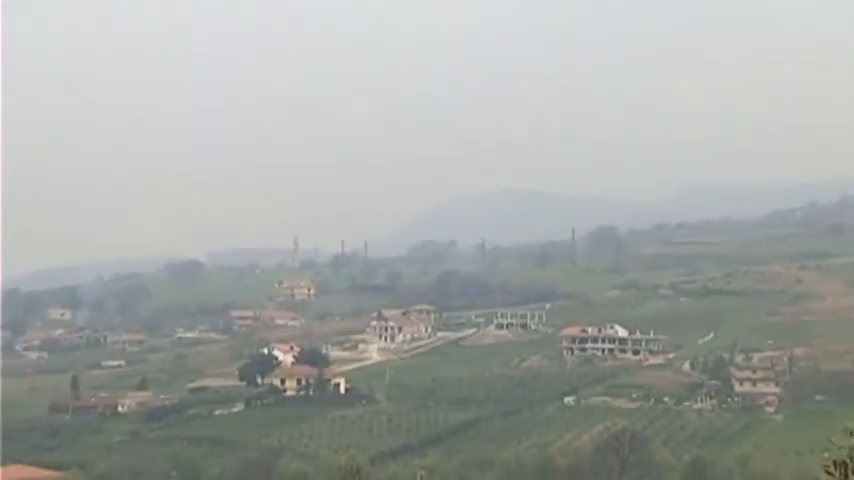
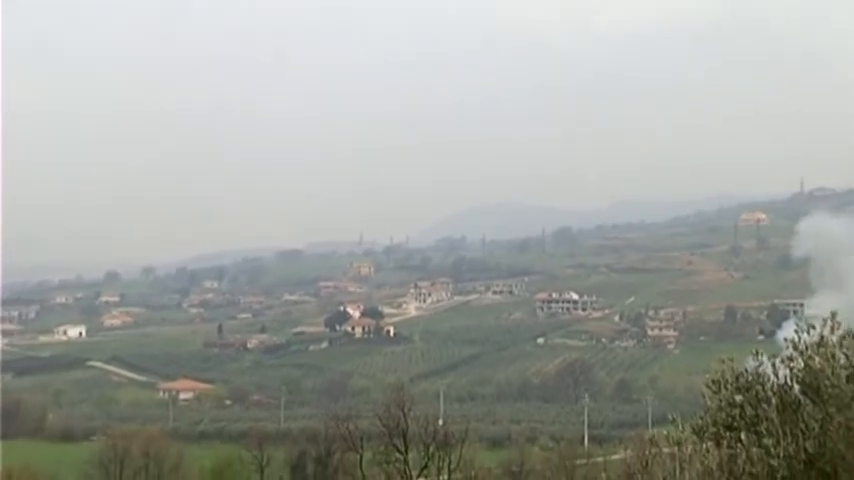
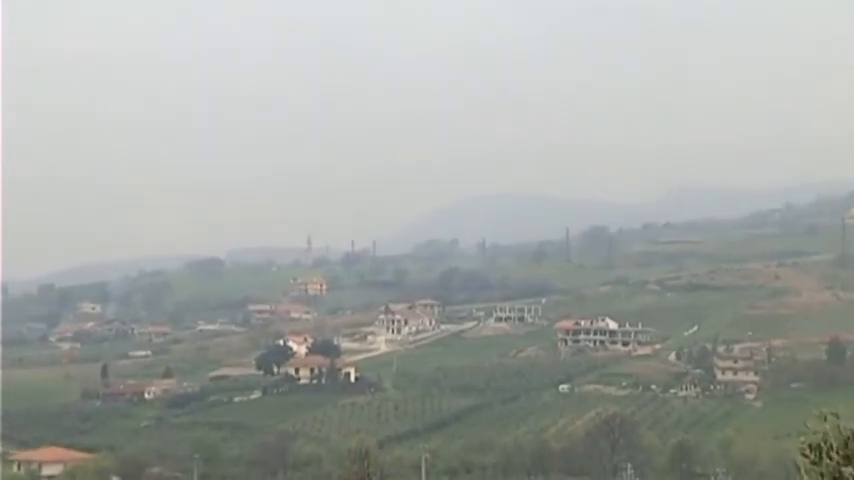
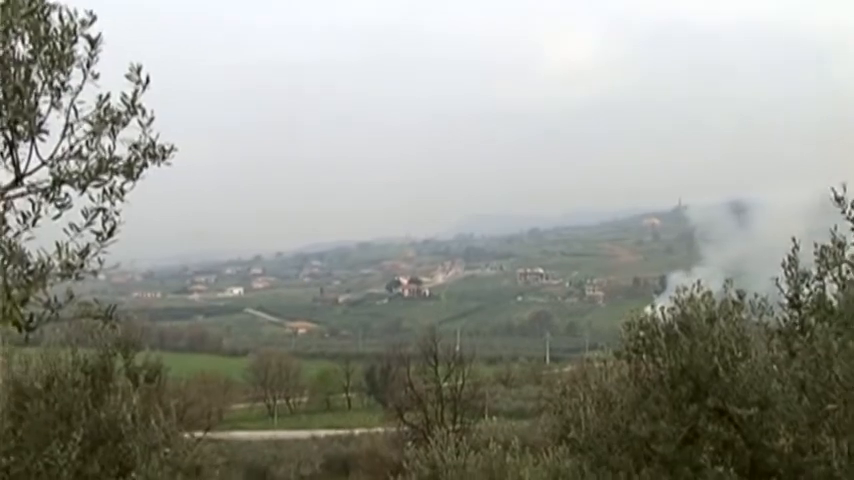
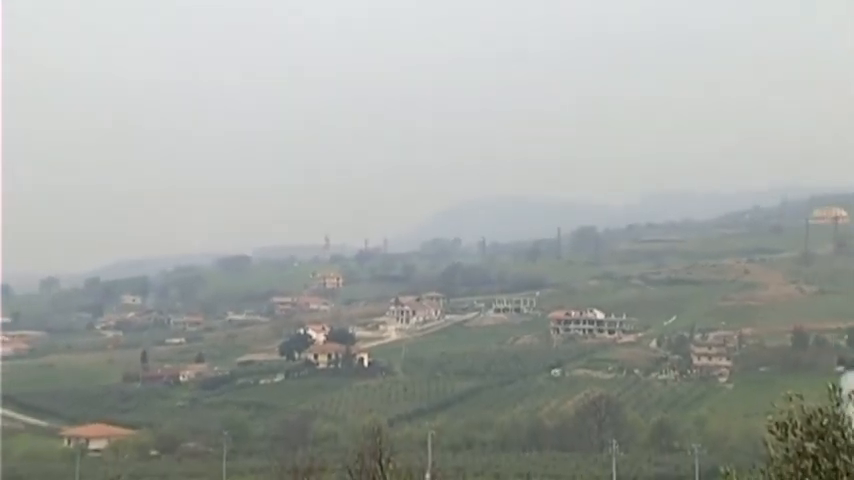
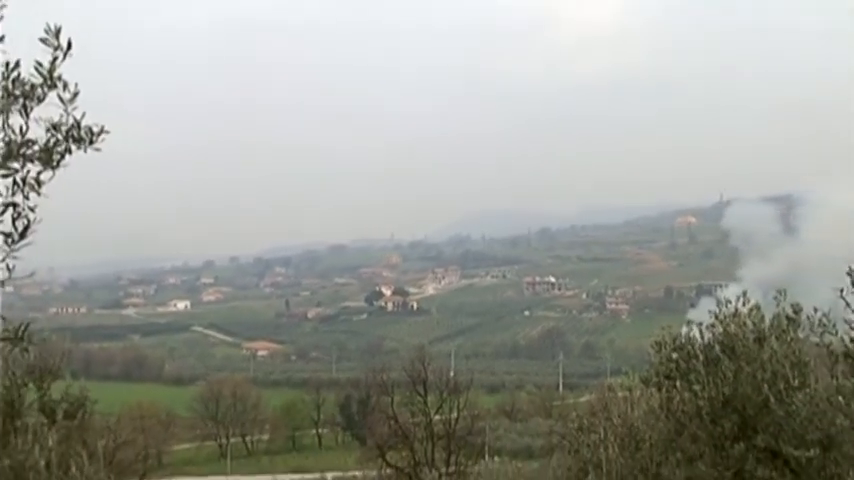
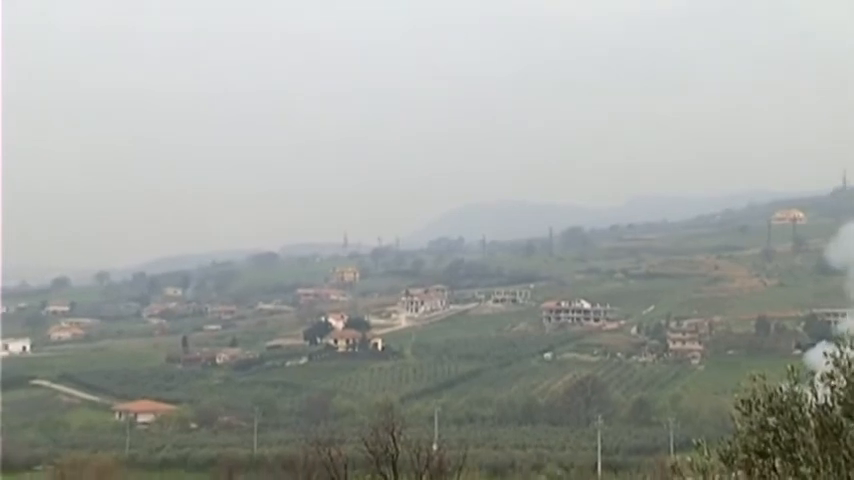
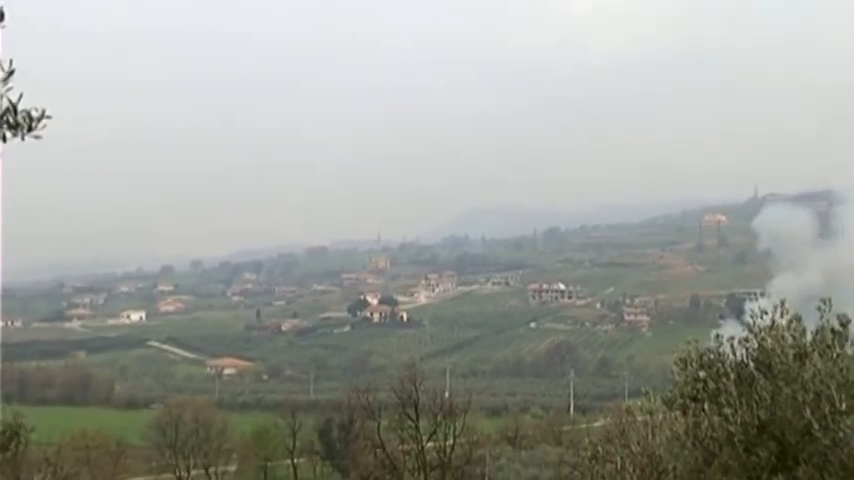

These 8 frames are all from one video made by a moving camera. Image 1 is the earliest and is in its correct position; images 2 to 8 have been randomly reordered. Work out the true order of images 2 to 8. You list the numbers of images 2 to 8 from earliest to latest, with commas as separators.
3, 5, 7, 2, 8, 6, 4
